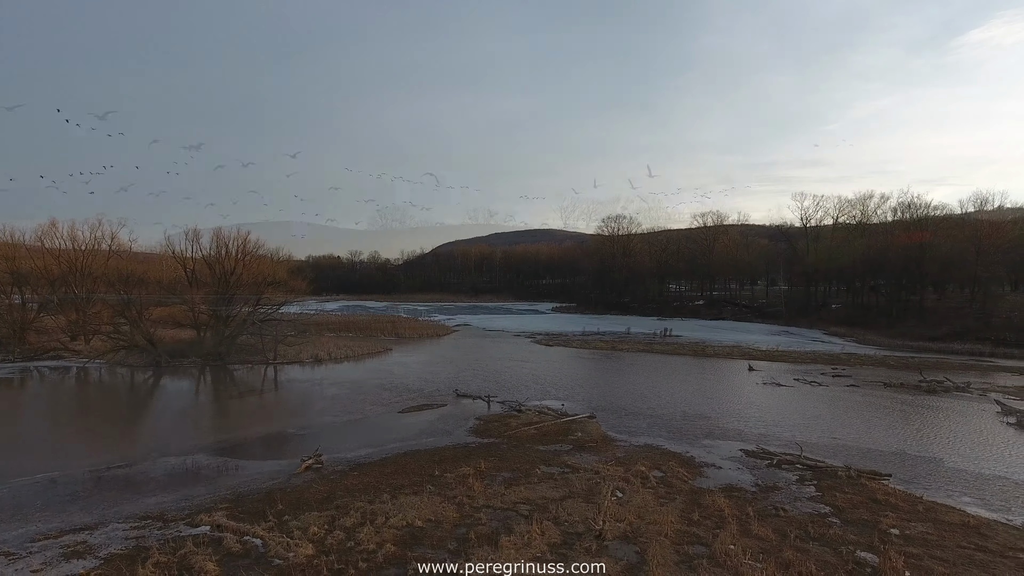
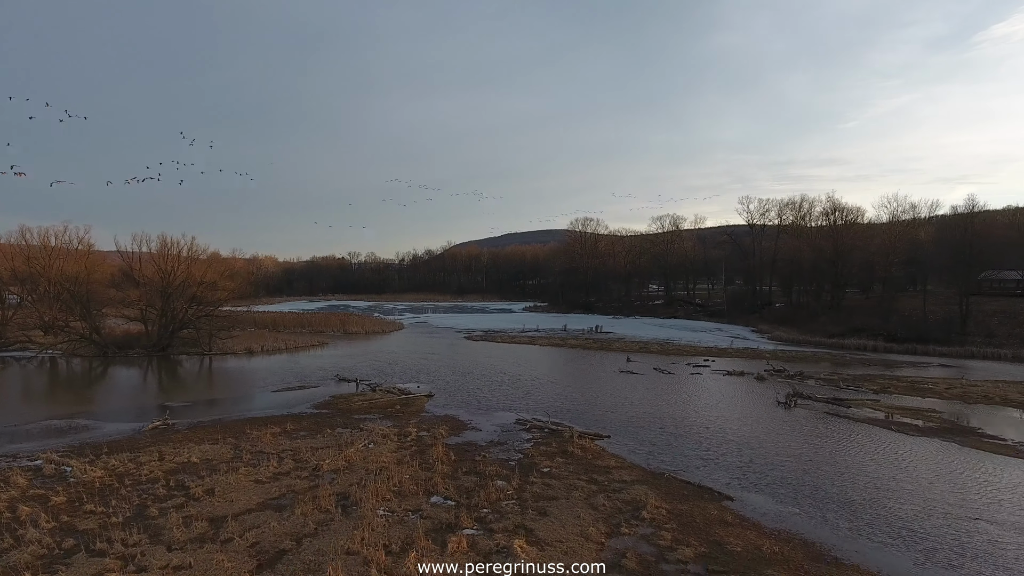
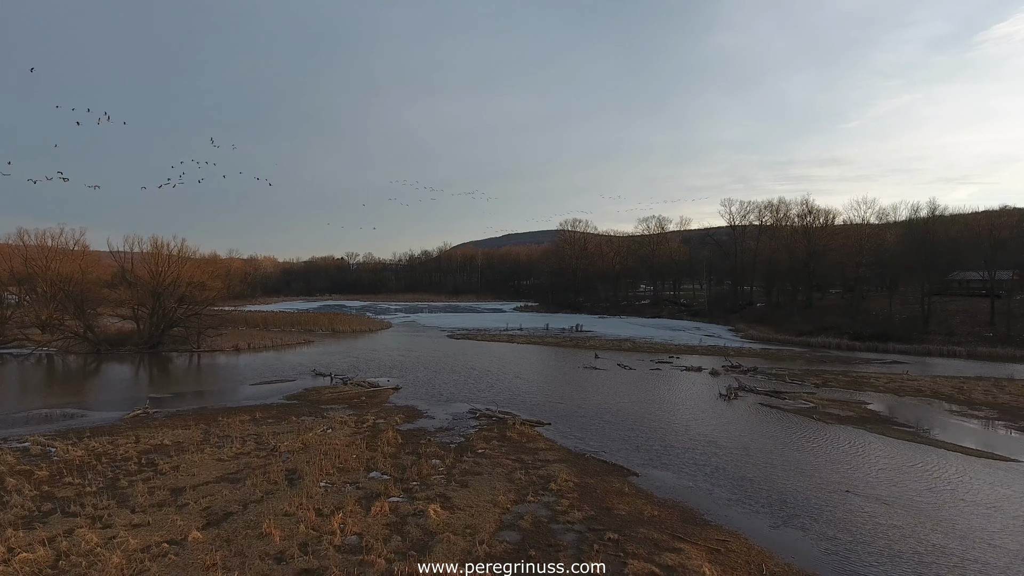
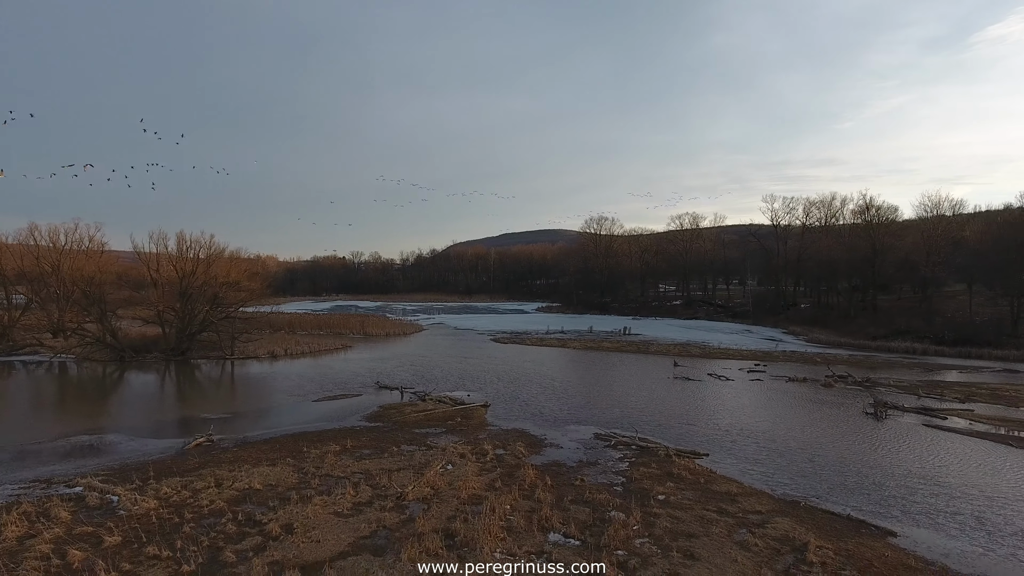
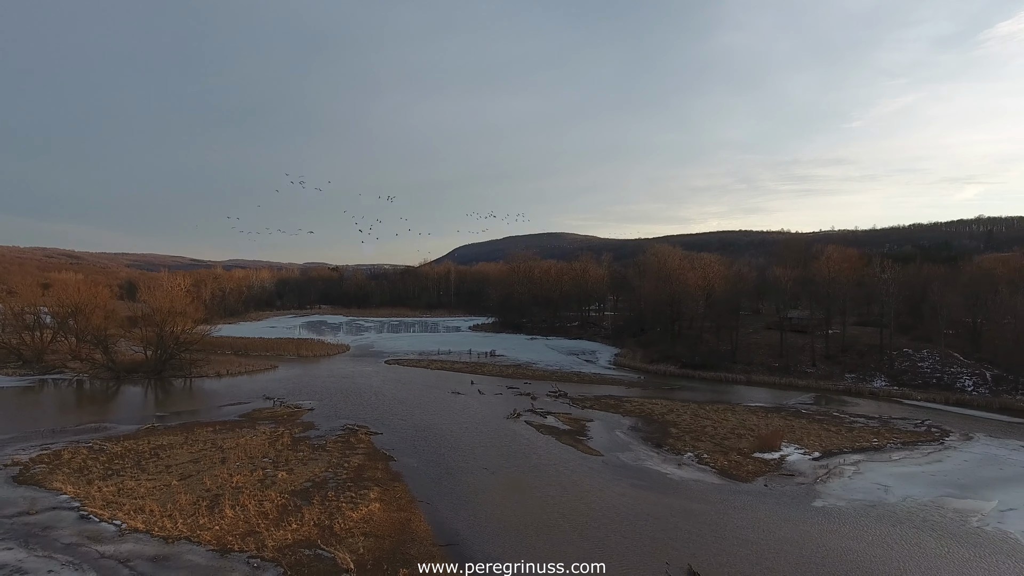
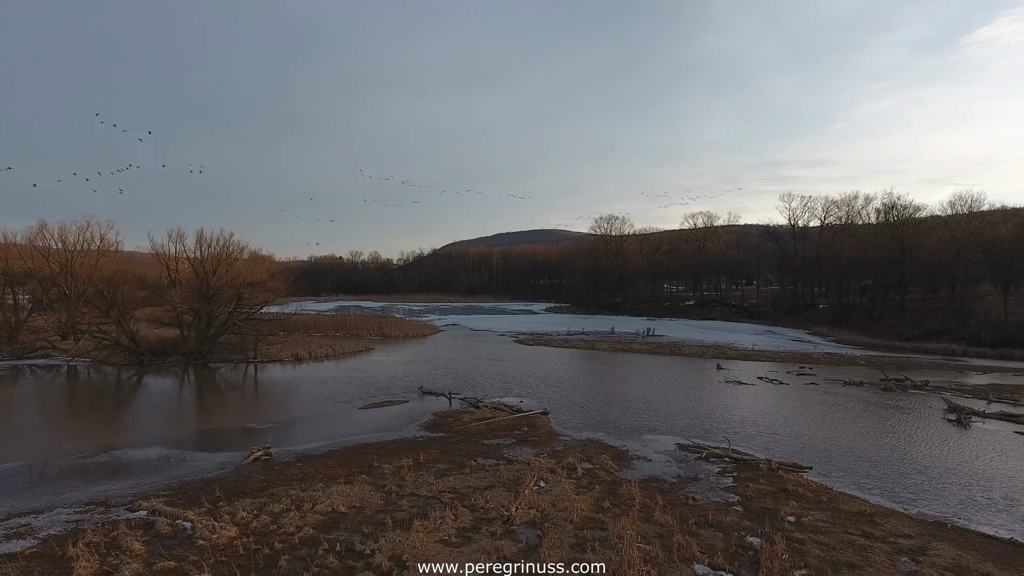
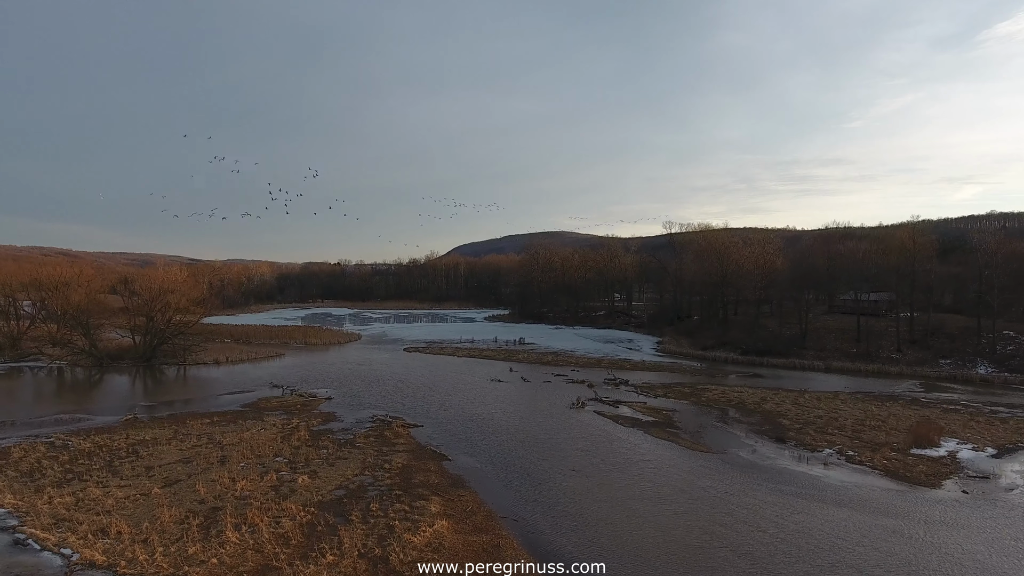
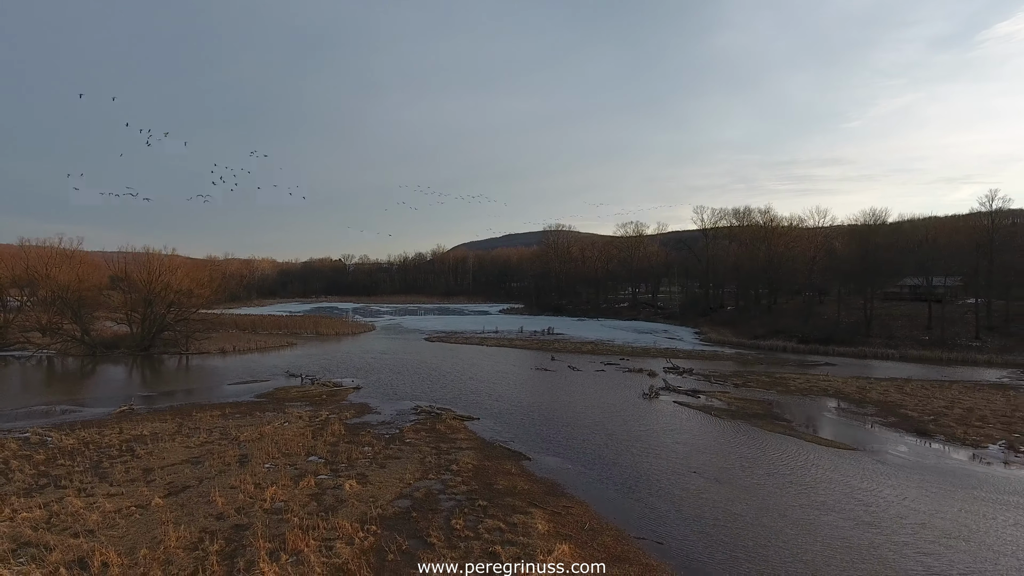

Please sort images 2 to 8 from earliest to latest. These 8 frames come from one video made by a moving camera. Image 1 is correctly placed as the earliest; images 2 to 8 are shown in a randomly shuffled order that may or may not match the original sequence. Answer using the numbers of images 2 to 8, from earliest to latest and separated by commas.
6, 4, 2, 3, 8, 7, 5
